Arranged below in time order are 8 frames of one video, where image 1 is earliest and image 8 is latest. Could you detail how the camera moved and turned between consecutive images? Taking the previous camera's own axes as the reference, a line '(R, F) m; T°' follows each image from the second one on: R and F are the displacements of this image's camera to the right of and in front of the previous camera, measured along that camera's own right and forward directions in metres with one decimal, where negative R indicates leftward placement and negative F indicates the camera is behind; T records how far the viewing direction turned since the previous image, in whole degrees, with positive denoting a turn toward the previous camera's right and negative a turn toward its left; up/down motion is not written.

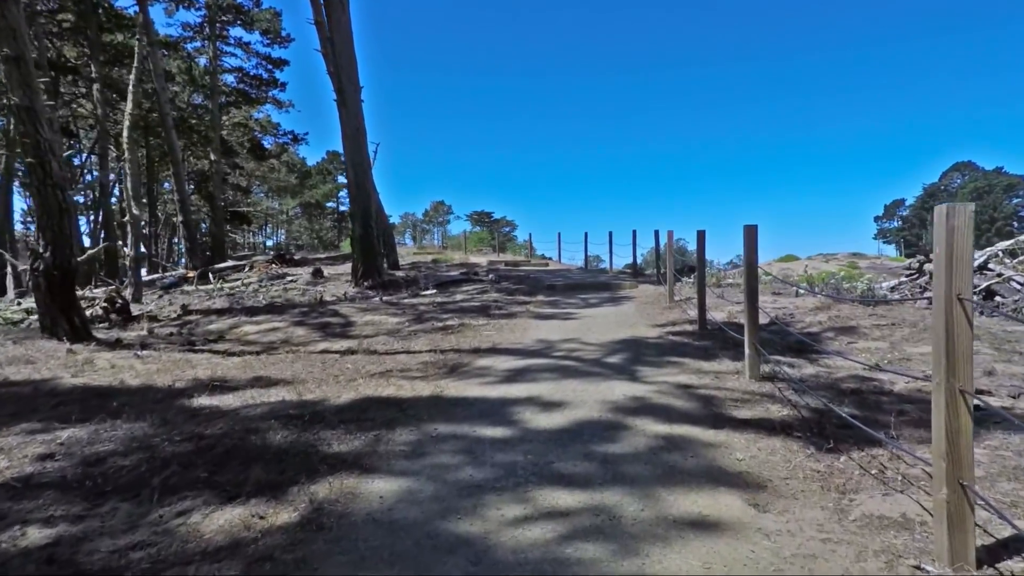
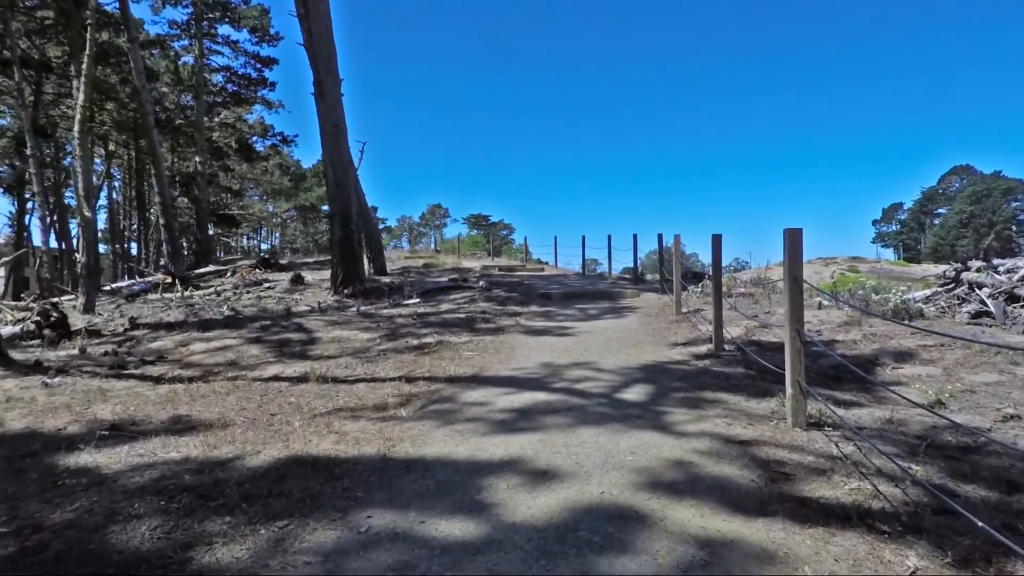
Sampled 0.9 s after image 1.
(+0.2, +1.2) m; 0°
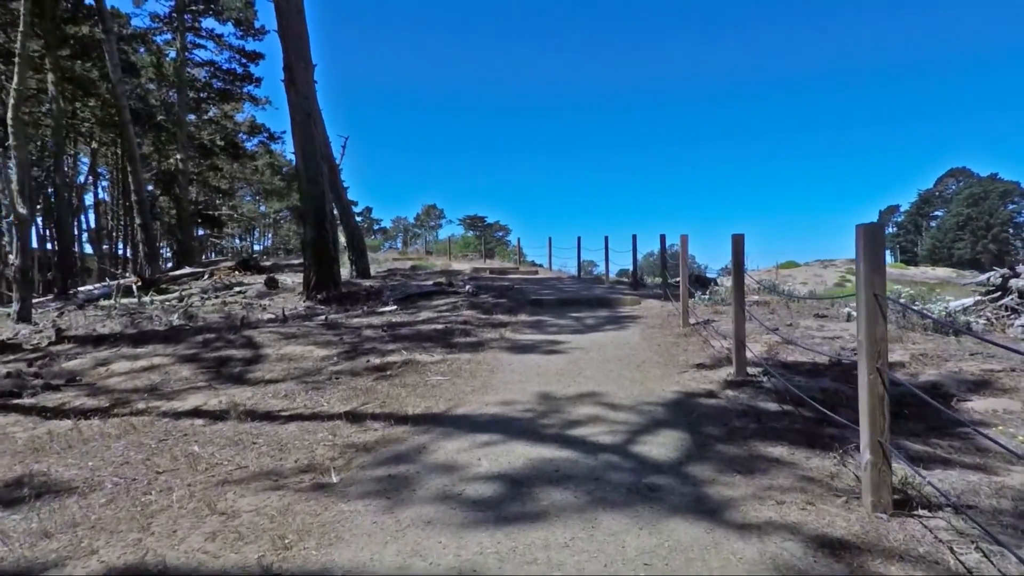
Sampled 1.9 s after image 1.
(+0.2, +1.2) m; 0°
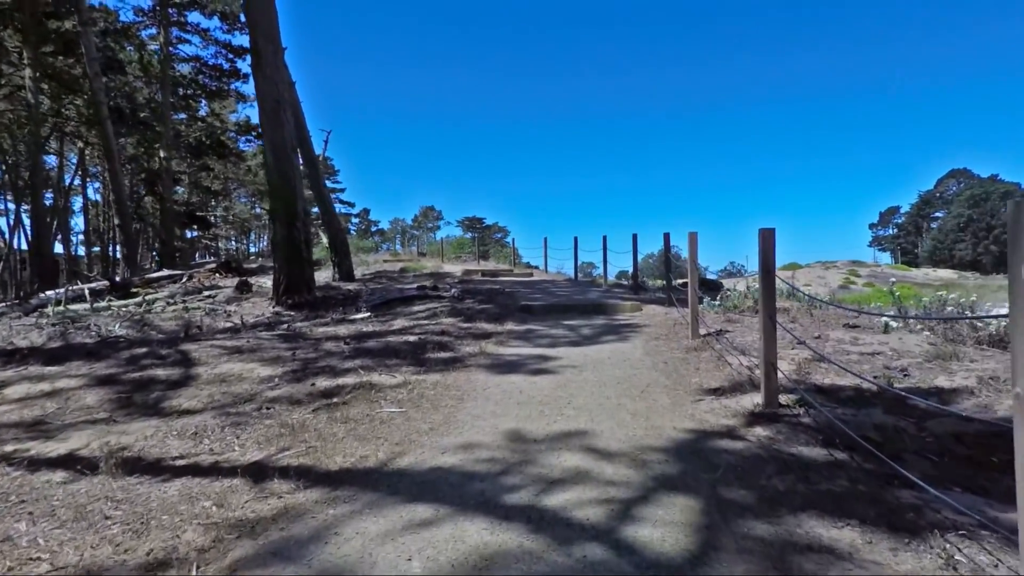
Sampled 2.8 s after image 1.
(+0.2, +1.2) m; 0°
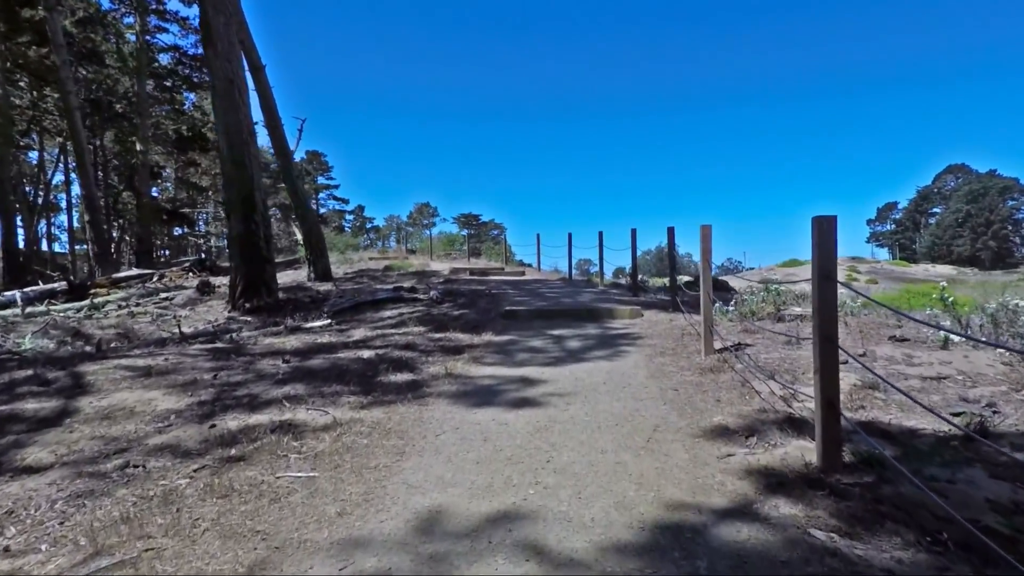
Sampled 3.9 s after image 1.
(+0.2, +1.3) m; 0°
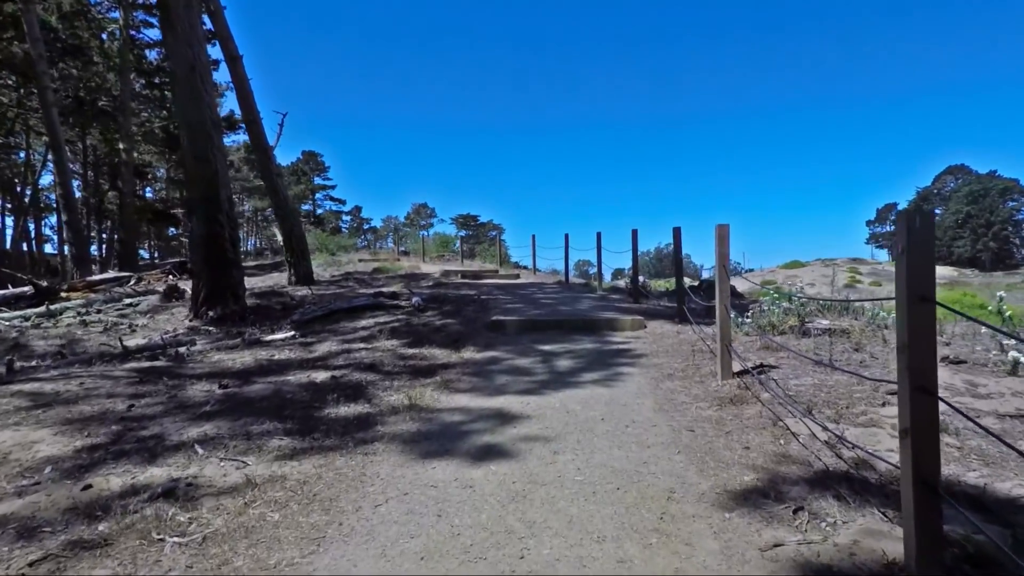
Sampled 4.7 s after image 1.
(+0.2, +1.0) m; 0°
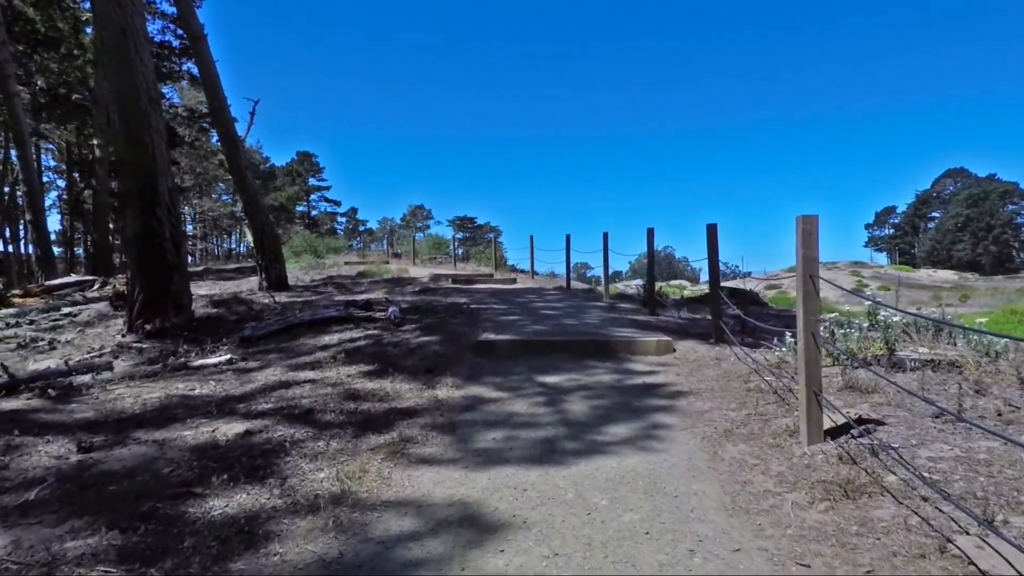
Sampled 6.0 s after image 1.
(0.0, +1.6) m; 0°
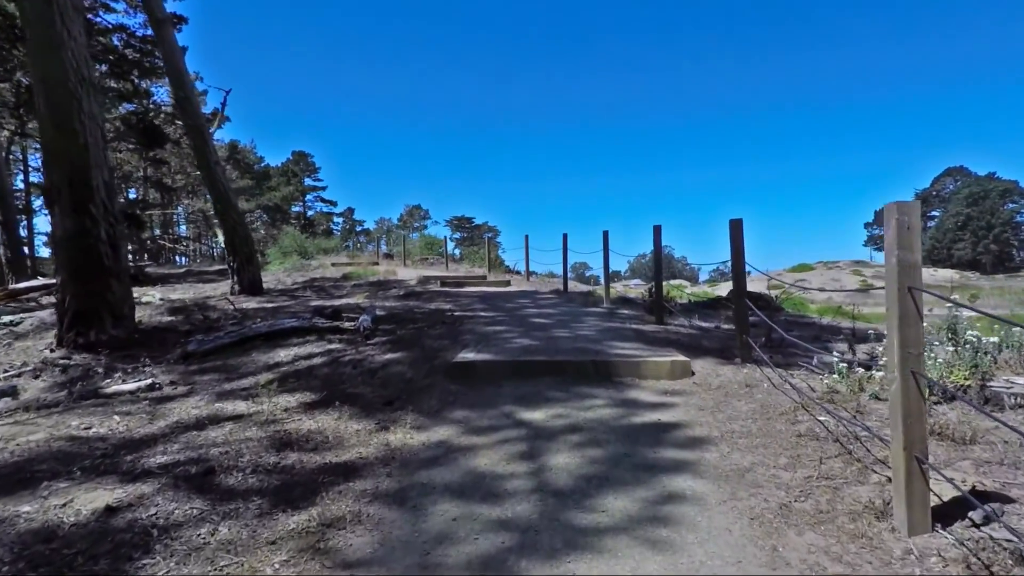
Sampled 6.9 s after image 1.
(+0.1, +1.1) m; 0°
